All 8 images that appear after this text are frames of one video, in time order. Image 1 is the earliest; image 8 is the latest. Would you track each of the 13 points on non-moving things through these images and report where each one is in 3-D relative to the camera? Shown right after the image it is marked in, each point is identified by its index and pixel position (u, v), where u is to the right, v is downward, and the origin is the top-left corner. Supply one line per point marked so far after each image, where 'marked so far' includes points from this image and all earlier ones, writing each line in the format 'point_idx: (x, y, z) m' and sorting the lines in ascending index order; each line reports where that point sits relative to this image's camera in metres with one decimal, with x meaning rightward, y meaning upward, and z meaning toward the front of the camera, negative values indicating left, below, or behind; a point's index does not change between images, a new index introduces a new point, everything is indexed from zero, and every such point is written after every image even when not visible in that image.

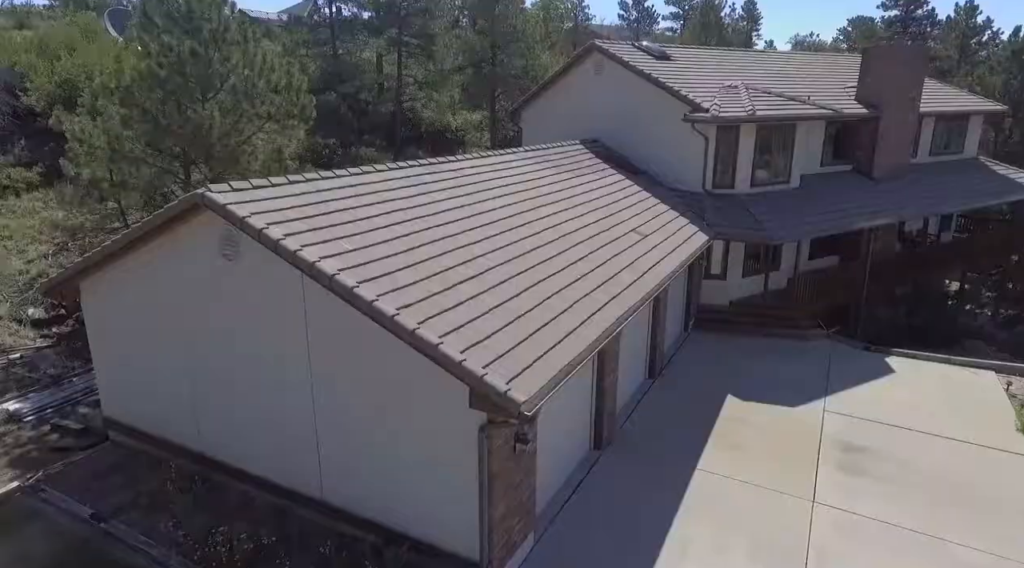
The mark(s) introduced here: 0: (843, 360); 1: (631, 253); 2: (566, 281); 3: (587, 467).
0: (+8.2, -2.0, +17.2) m
1: (+2.3, +0.6, +13.6) m
2: (+1.0, +0.1, +11.3) m
3: (+1.5, -3.2, +12.0) m
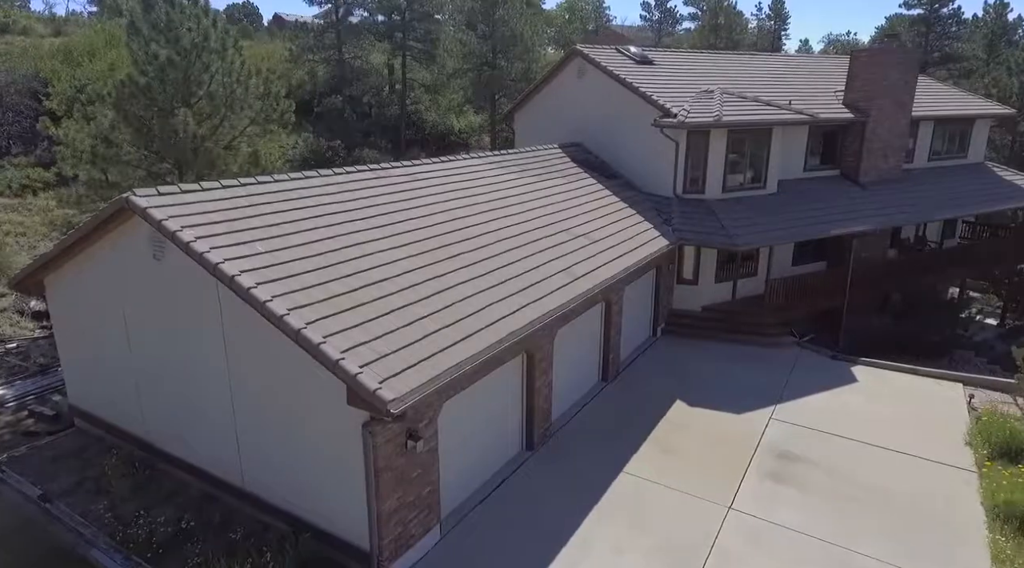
0: (+7.2, -2.1, +17.0) m
1: (+1.2, +0.5, +13.9) m
2: (-0.3, 0.0, +11.6) m
3: (+0.1, -3.2, +12.3) m
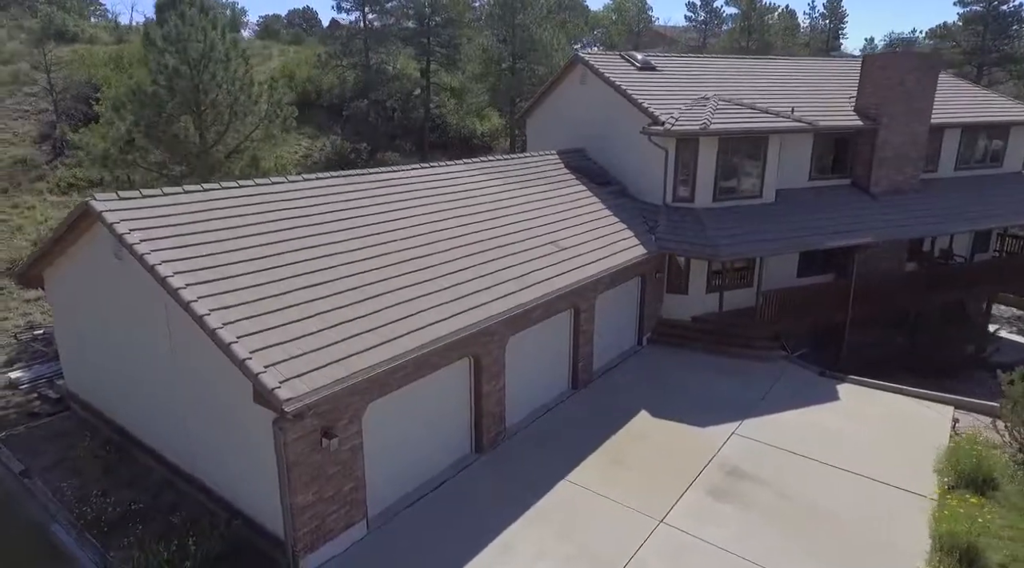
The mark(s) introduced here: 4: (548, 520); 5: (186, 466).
0: (+6.6, -2.4, +16.6) m
1: (+0.4, +0.4, +14.1) m
2: (-1.3, -0.1, +11.9) m
3: (-0.9, -3.4, +12.6) m
4: (+0.6, -3.9, +11.4) m
5: (-5.6, -3.1, +12.0) m
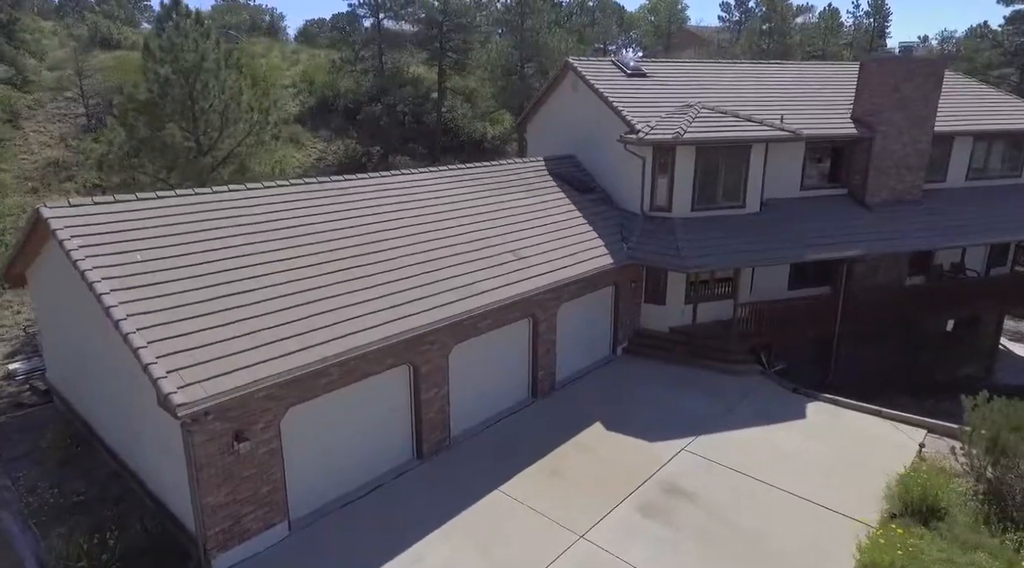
0: (+5.7, -2.8, +16.2) m
1: (-0.7, +0.2, +14.1) m
2: (-2.5, -0.2, +12.2) m
3: (-2.1, -3.5, +12.8) m
4: (-0.7, -4.1, +11.5) m
5: (-6.9, -3.2, +12.6) m
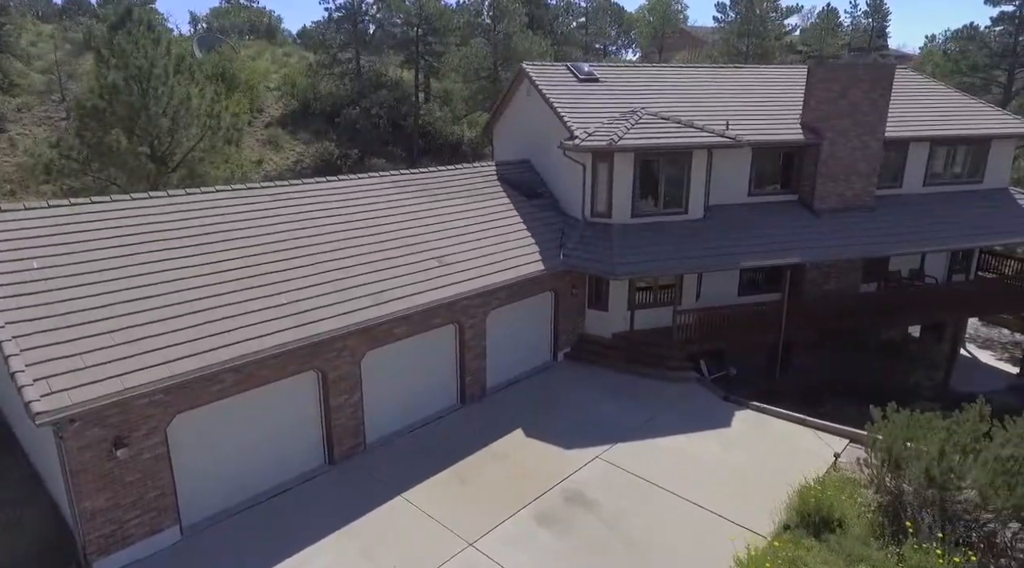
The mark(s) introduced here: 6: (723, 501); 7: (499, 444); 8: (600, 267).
0: (+4.1, -2.9, +16.2) m
1: (-2.4, +0.1, +14.3) m
2: (-4.3, -0.4, +12.4) m
3: (-3.9, -3.7, +13.0) m
4: (-2.5, -4.2, +11.6) m
5: (-8.6, -3.3, +12.9) m
6: (+3.8, -3.9, +12.8) m
7: (-0.3, -3.3, +14.5) m
8: (+2.2, +0.4, +17.1) m
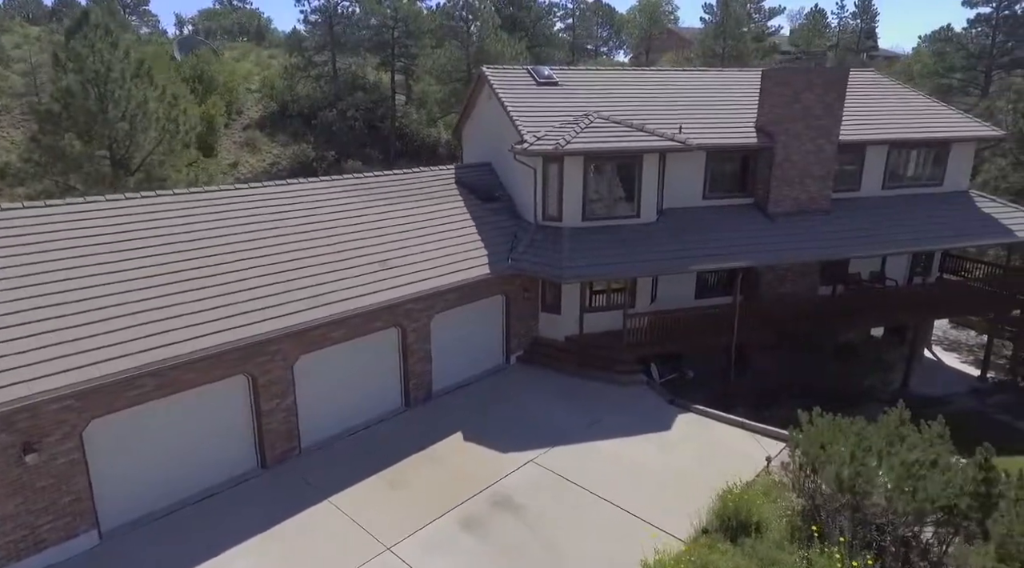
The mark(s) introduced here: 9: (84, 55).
0: (+2.8, -3.0, +16.3) m
1: (-3.7, 0.0, +14.4) m
2: (-5.6, -0.4, +12.5) m
3: (-5.2, -3.7, +13.2) m
4: (-3.9, -4.3, +11.7) m
5: (-9.9, -3.4, +13.1) m
6: (+2.5, -4.0, +12.9) m
7: (-1.6, -3.4, +14.6) m
8: (+0.9, +0.4, +17.2) m
9: (-11.7, +6.2, +19.1) m
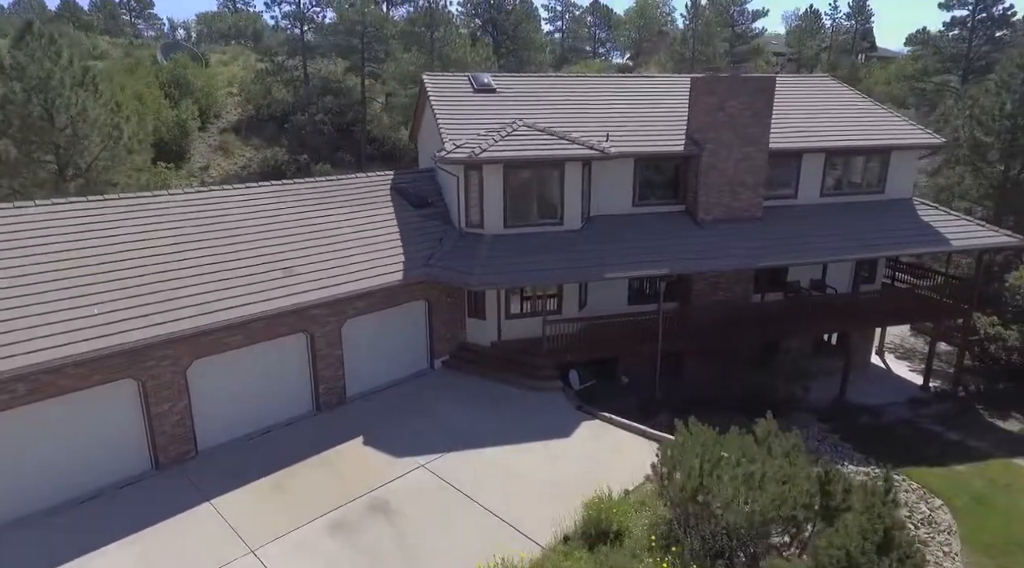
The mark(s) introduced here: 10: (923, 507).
0: (+0.6, -3.2, +16.5) m
1: (-5.9, -0.2, +14.8) m
2: (-7.9, -0.6, +13.0) m
3: (-7.5, -3.9, +13.6) m
4: (-6.2, -4.4, +12.1) m
5: (-12.2, -3.5, +13.7) m
6: (+0.2, -4.2, +13.1) m
7: (-3.8, -3.6, +14.9) m
8: (-1.2, +0.2, +17.4) m
9: (-13.7, +6.2, +19.7) m
10: (+9.3, -5.1, +15.8) m
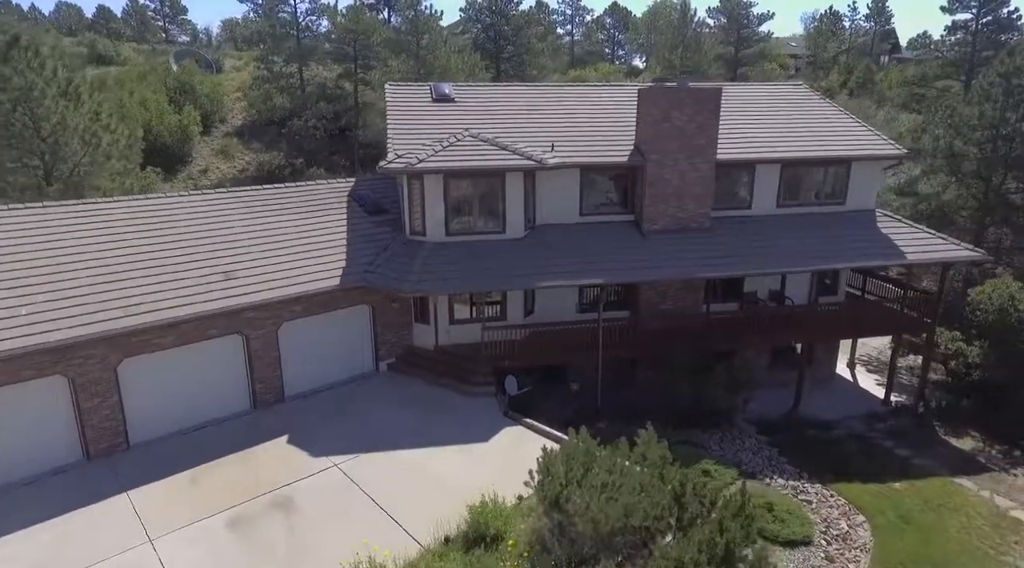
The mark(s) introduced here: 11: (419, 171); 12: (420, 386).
0: (-1.2, -3.4, +16.9) m
1: (-7.7, -0.2, +15.6) m
2: (-9.8, -0.6, +13.9) m
3: (-9.4, -3.9, +14.5) m
4: (-8.2, -4.5, +13.0) m
5: (-14.1, -3.4, +14.9) m
6: (-1.8, -4.4, +13.5) m
7: (-5.7, -3.7, +15.6) m
8: (-2.9, 0.0, +18.0) m
9: (-15.1, +6.2, +21.0) m
10: (+7.4, -5.4, +15.7) m
11: (-2.2, +2.9, +18.2) m
12: (-2.5, -2.7, +18.9) m
